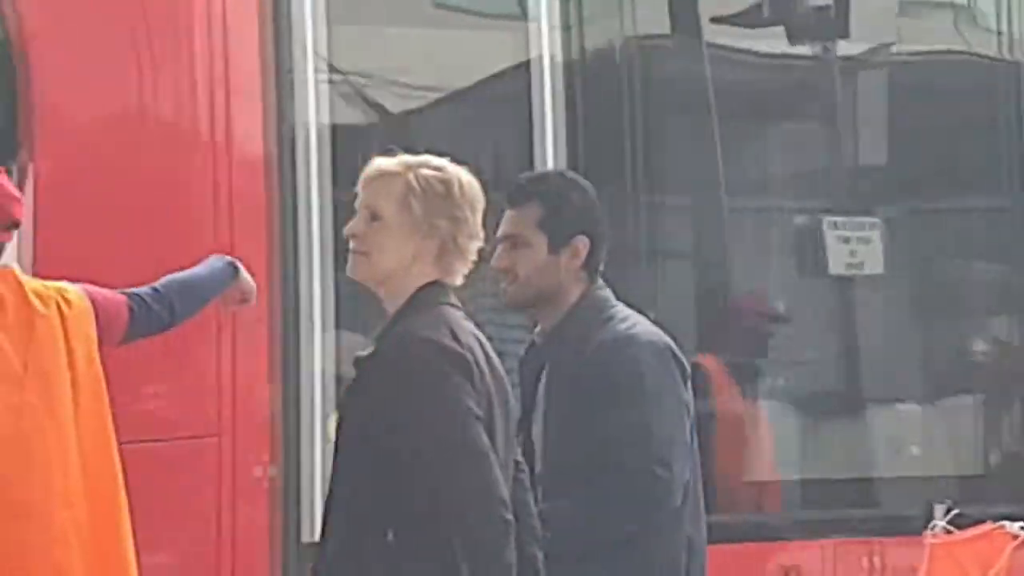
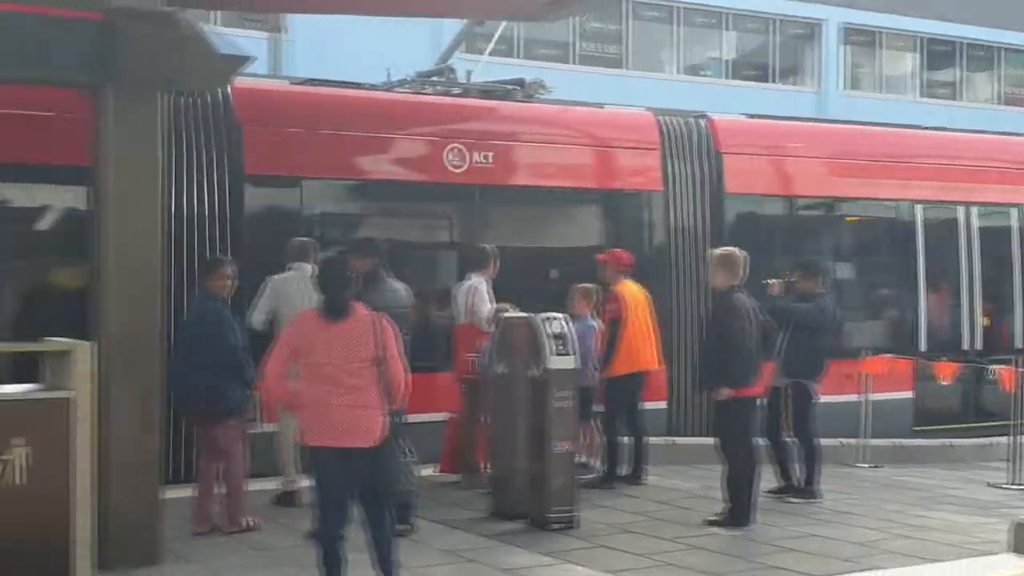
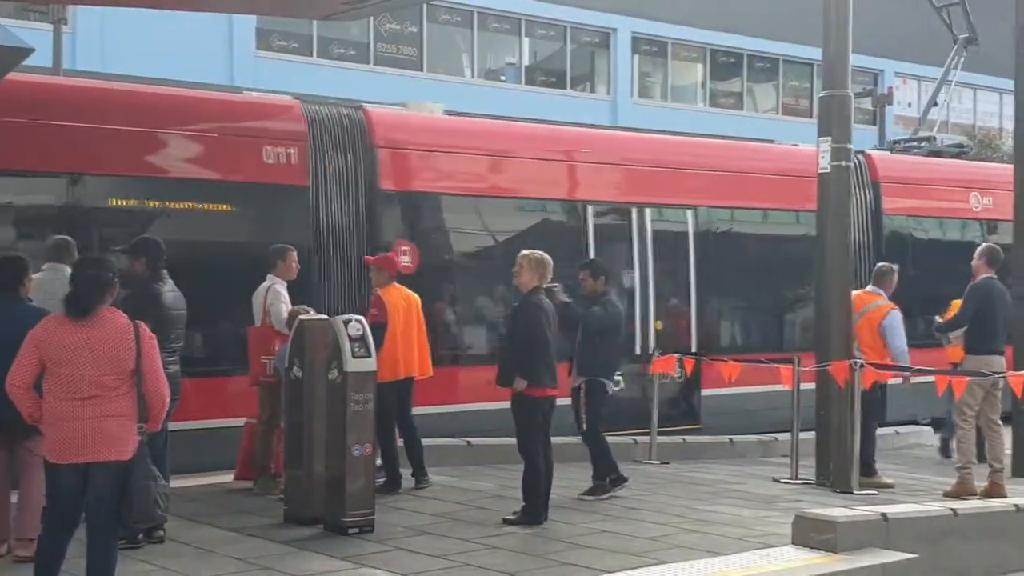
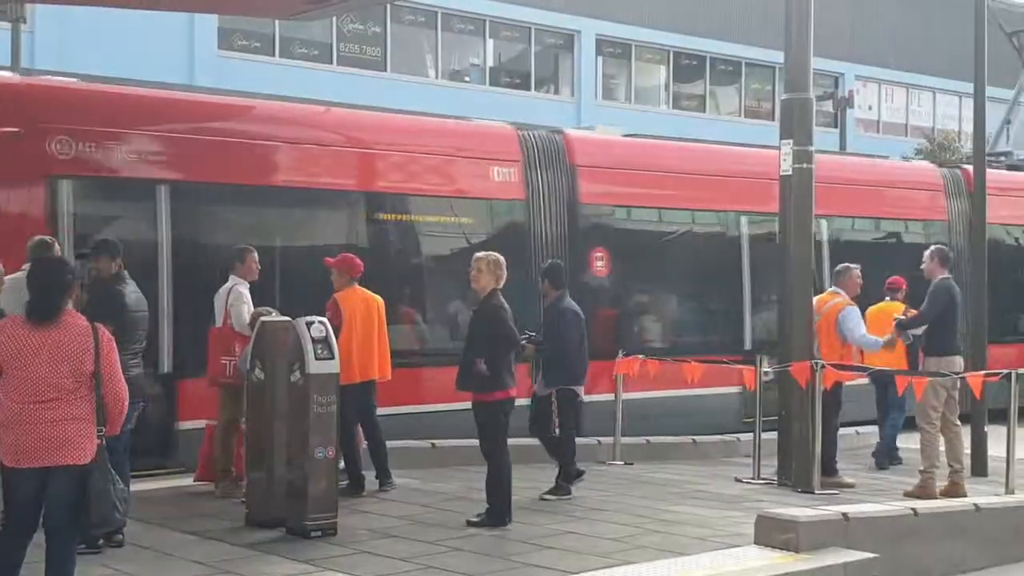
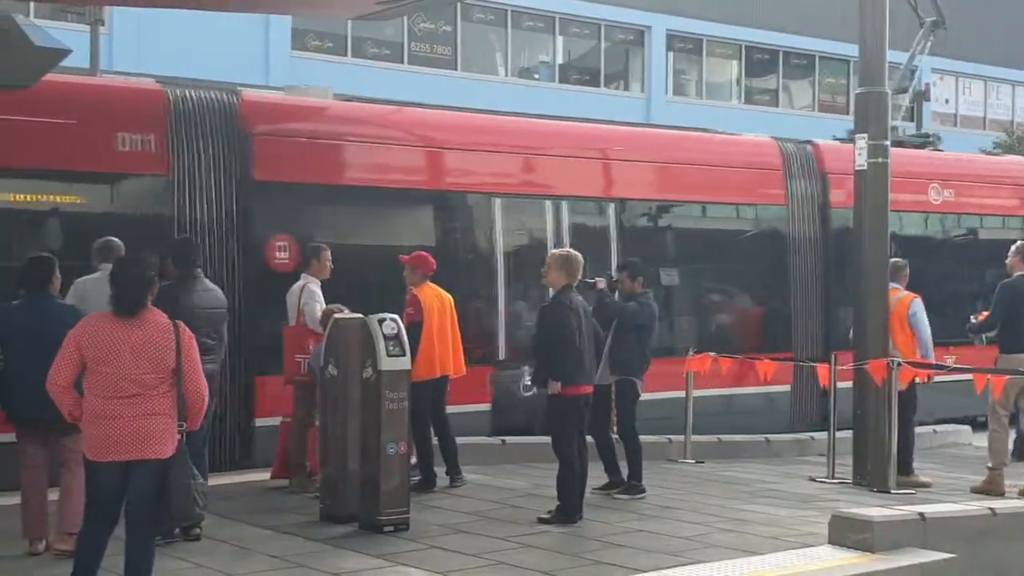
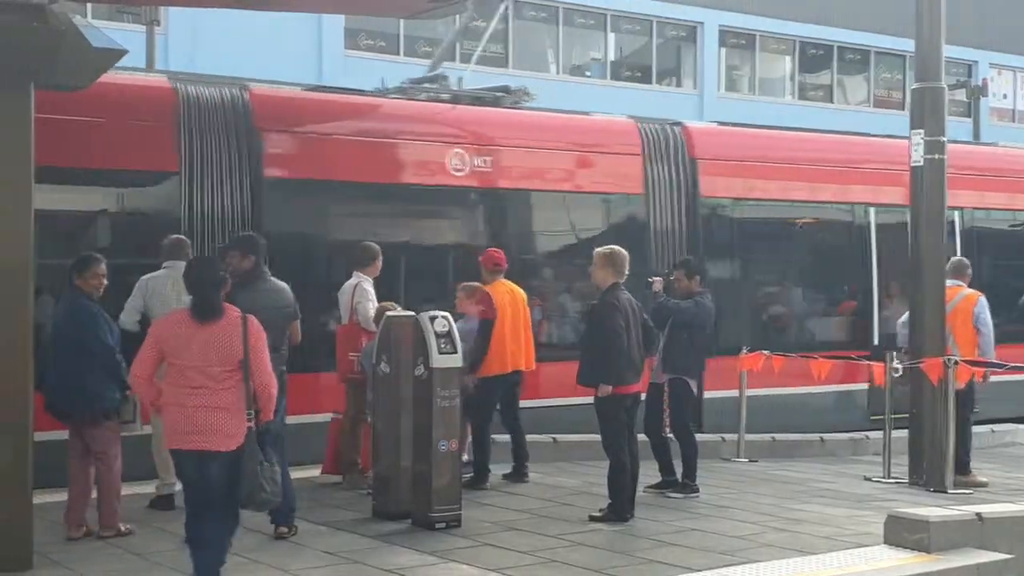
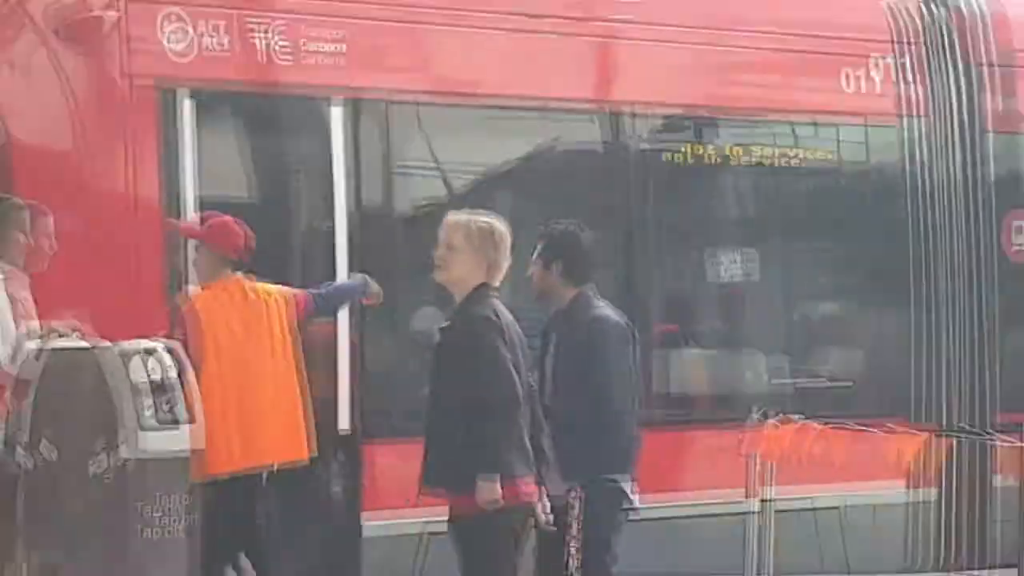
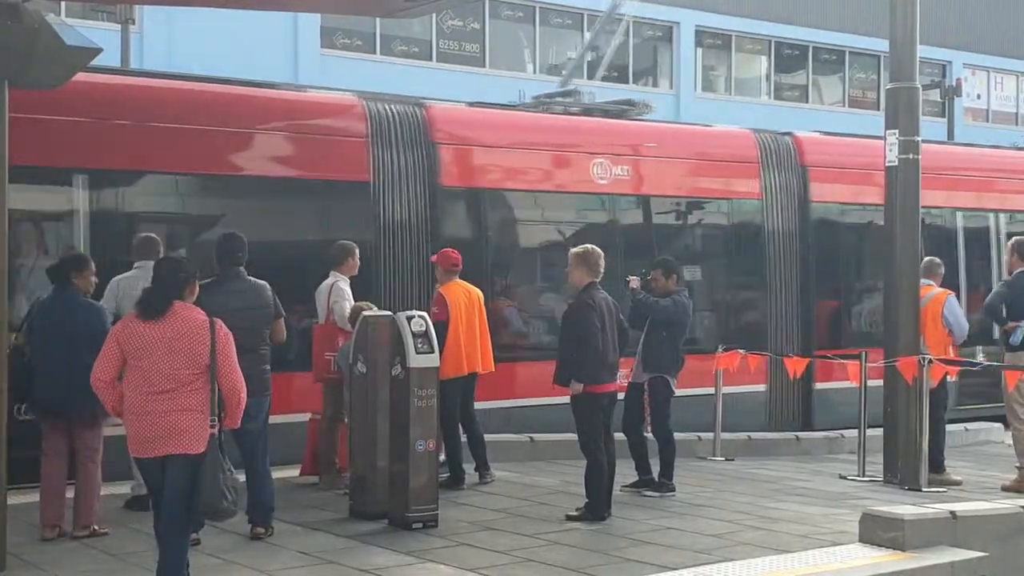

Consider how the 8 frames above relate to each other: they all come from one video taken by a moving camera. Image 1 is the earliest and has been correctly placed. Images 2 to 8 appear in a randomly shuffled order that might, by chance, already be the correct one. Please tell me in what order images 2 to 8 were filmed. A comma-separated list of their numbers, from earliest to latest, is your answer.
7, 4, 3, 5, 8, 6, 2
